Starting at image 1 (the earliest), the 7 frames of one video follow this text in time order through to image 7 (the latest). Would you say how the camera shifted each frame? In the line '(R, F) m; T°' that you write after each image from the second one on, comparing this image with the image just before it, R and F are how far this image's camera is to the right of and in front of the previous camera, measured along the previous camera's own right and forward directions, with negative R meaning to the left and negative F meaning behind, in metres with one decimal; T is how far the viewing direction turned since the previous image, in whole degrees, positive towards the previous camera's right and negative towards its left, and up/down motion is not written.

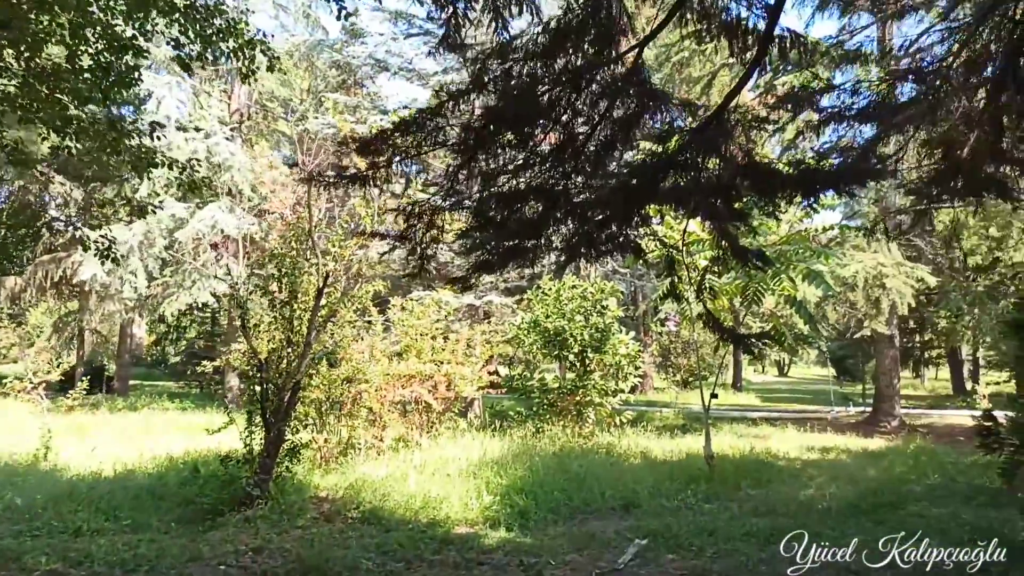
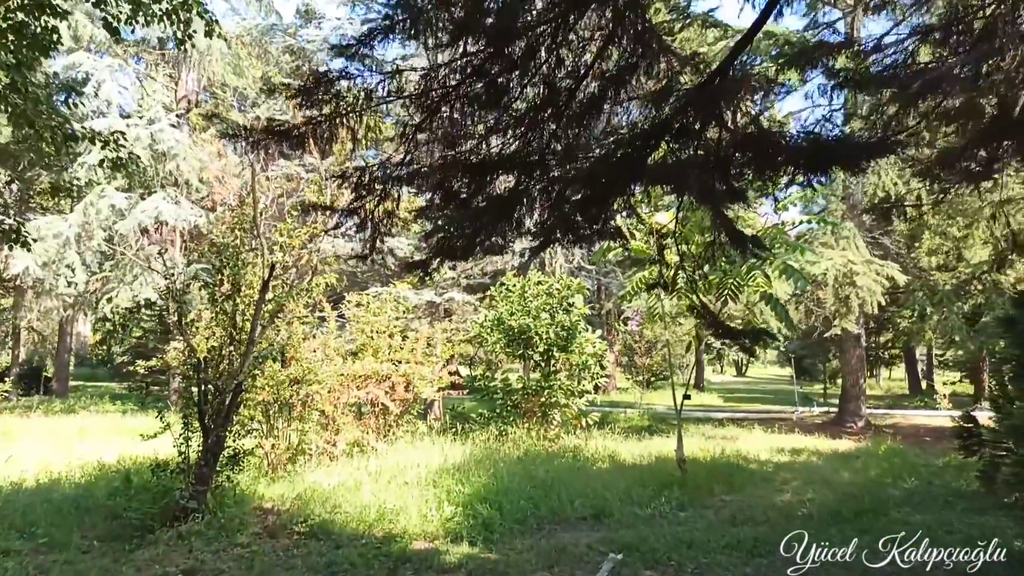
(0.0, +0.4) m; +3°
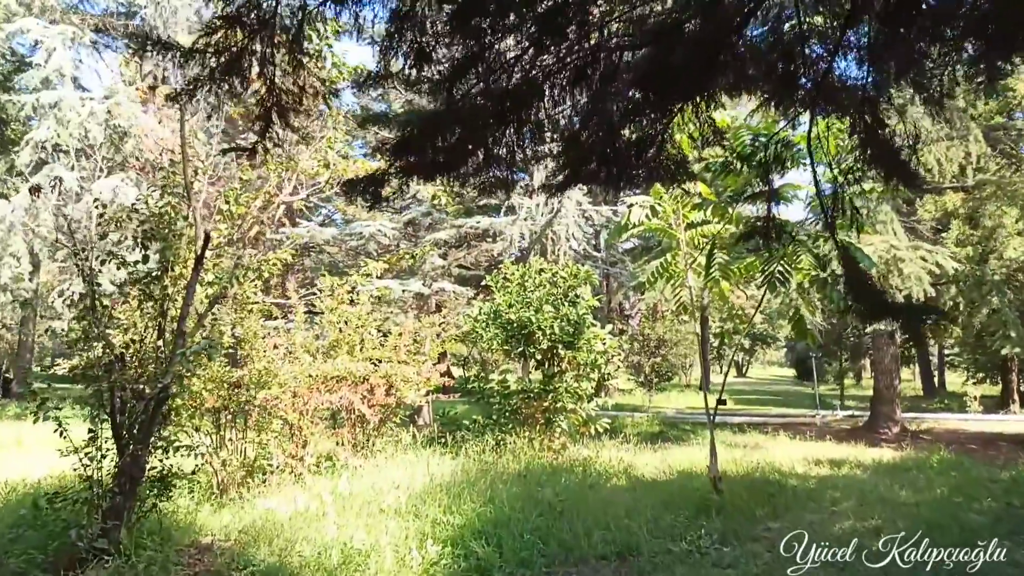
(0.0, +1.2) m; 0°
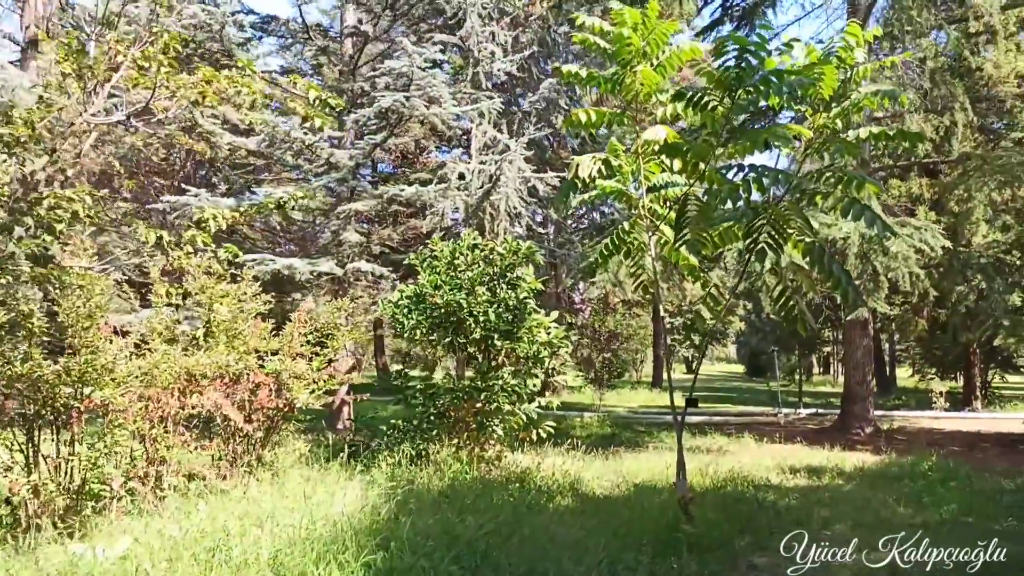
(+0.2, +1.3) m; +4°
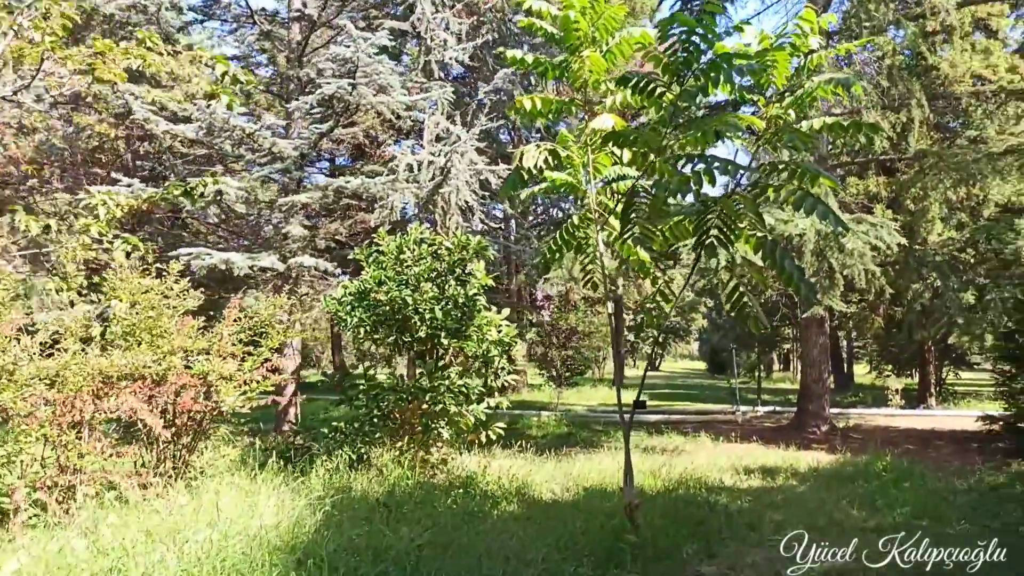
(+0.2, +0.3) m; +3°
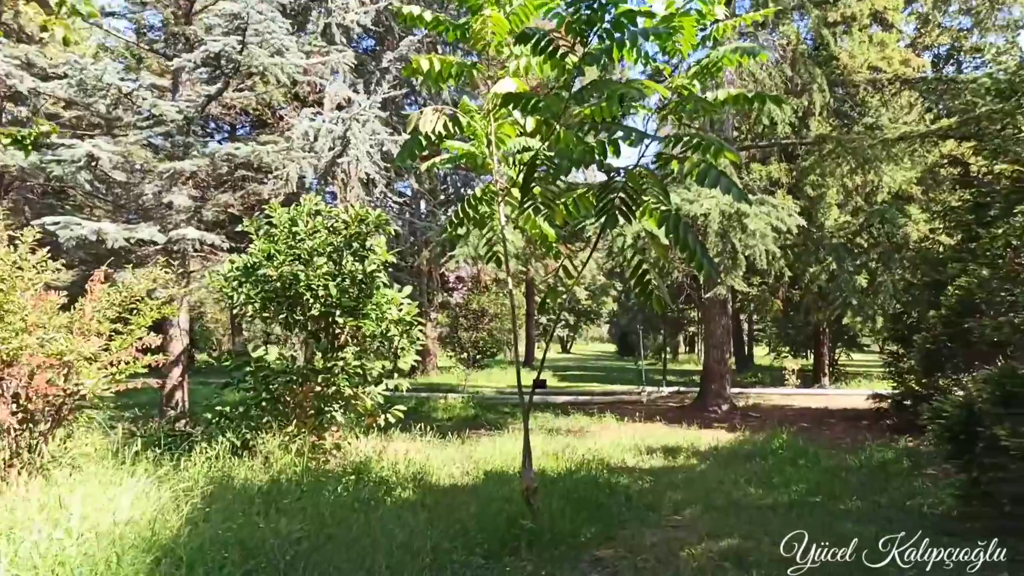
(+0.1, +0.3) m; +7°
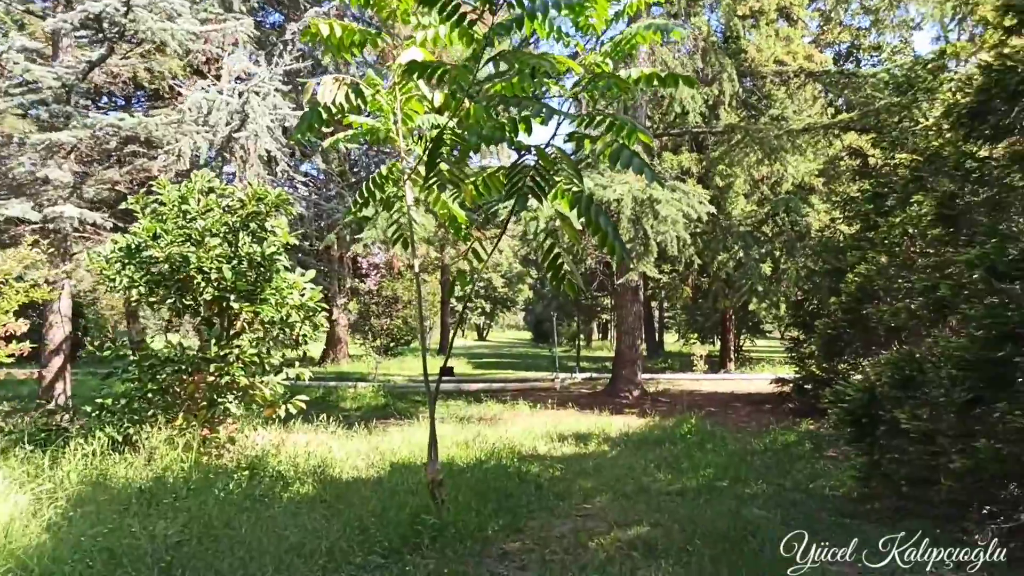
(+0.1, +0.2) m; +6°
